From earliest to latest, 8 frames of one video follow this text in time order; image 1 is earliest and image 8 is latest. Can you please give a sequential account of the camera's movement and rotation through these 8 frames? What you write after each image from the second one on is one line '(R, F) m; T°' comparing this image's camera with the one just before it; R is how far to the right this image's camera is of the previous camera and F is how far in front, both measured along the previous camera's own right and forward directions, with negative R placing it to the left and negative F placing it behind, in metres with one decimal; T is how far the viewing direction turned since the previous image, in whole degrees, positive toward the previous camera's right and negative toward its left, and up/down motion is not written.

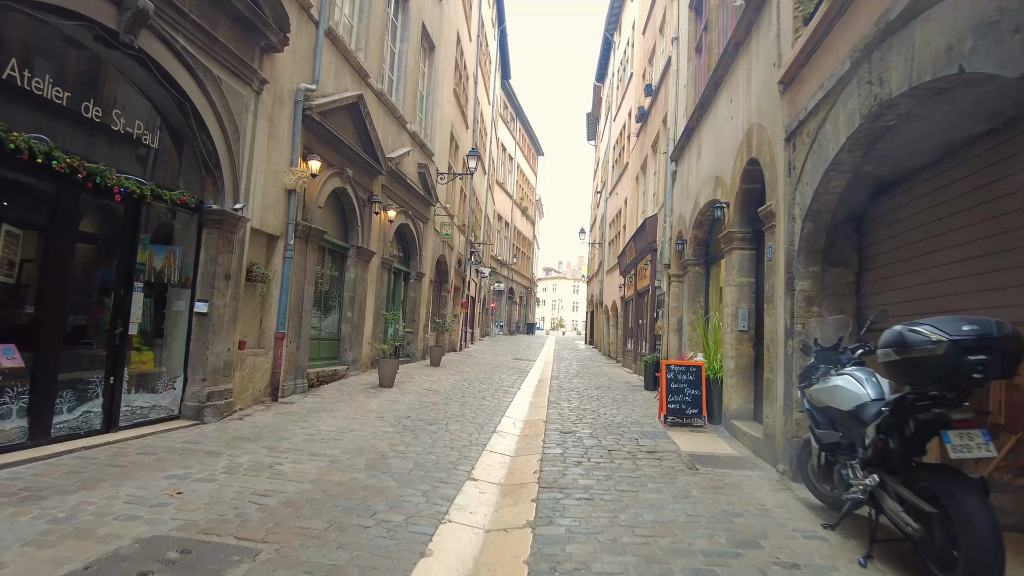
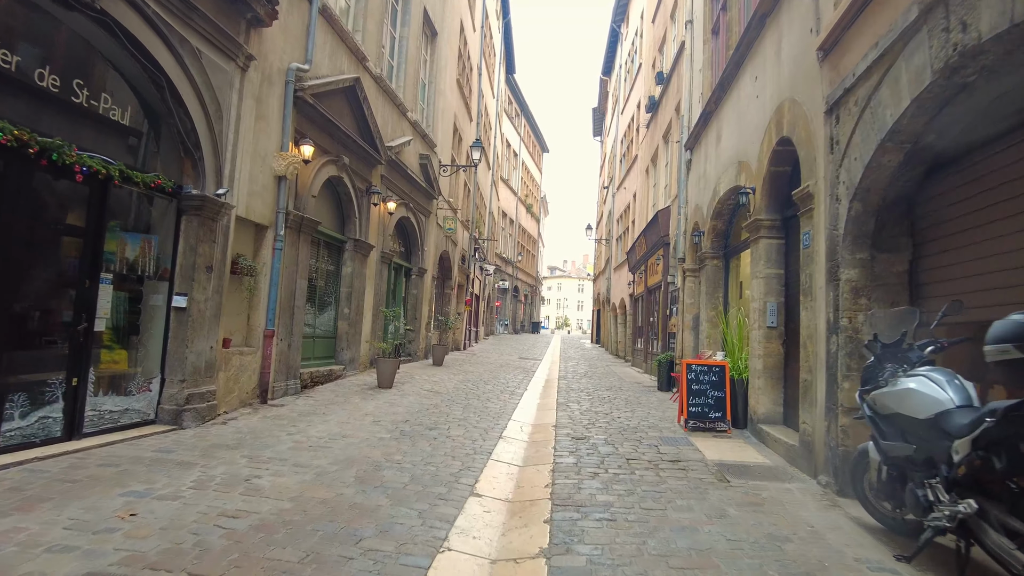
(0.0, +0.6) m; 0°
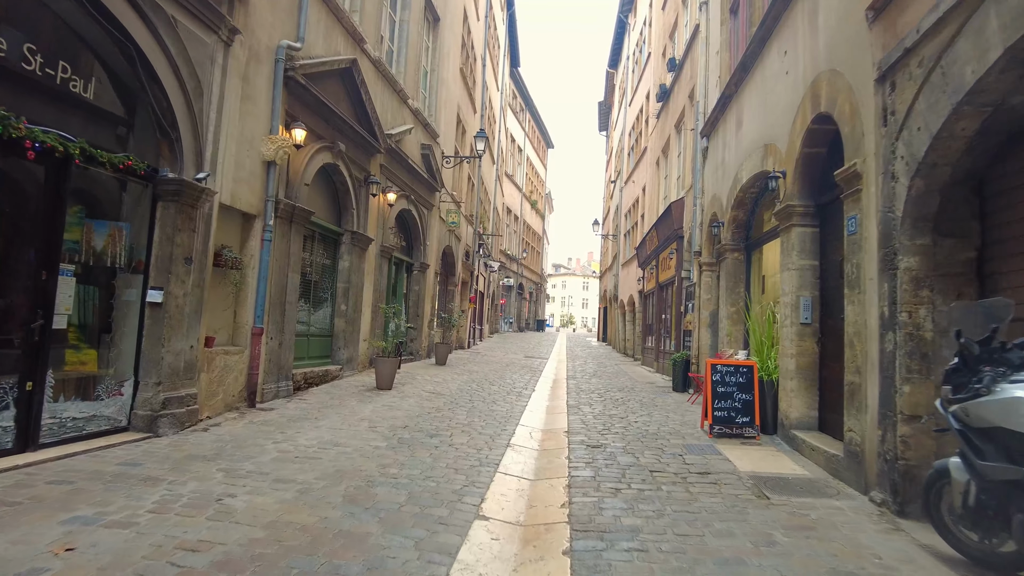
(0.0, +0.6) m; 0°
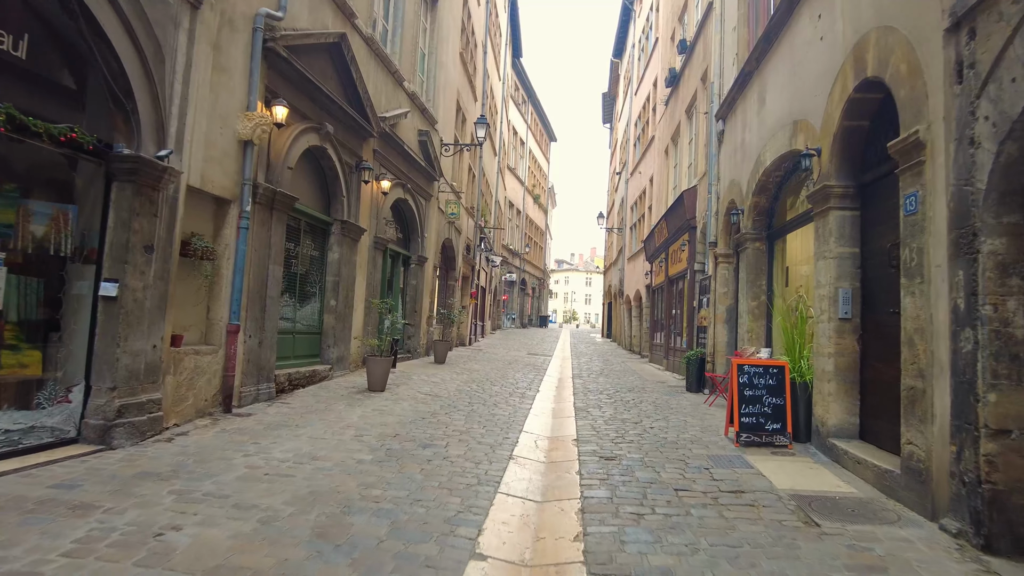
(0.0, +0.7) m; 0°
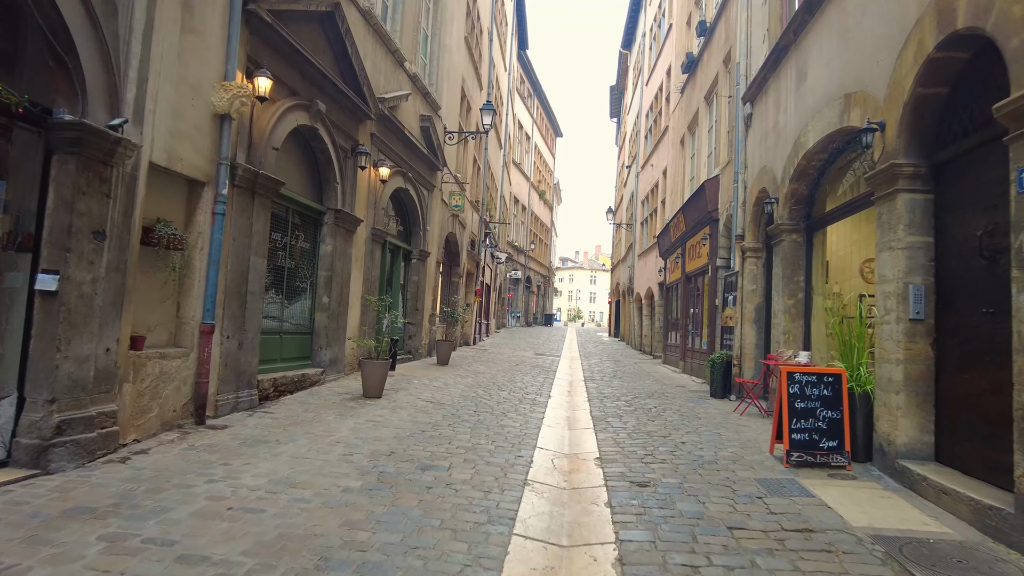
(-0.1, +0.8) m; 0°
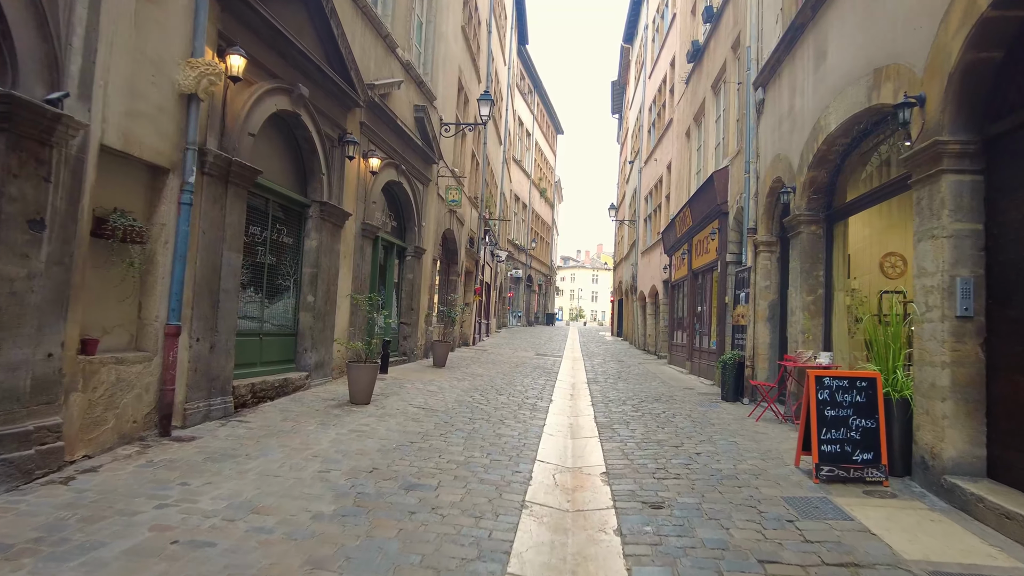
(0.0, +0.5) m; 0°
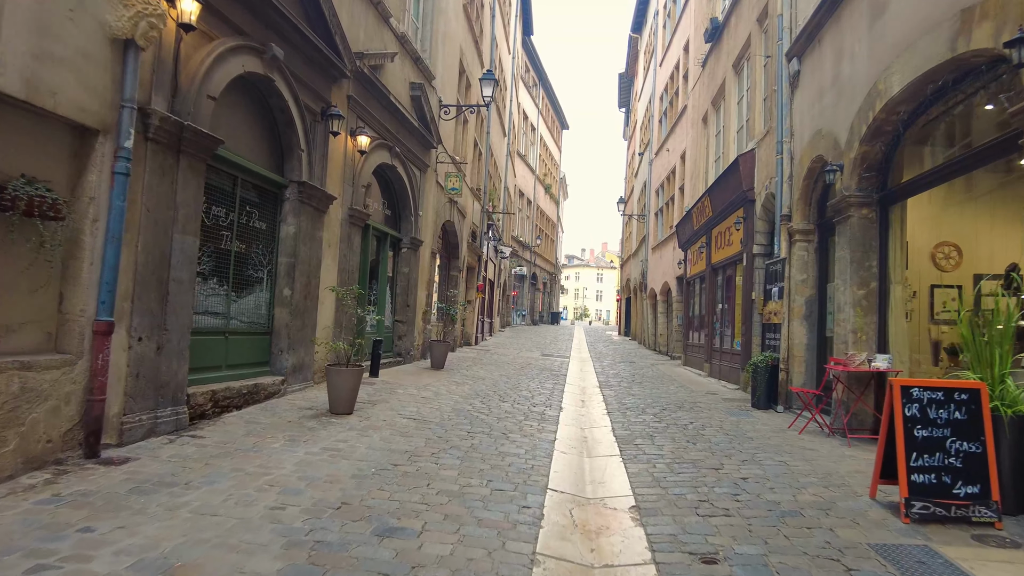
(0.0, +1.0) m; 0°
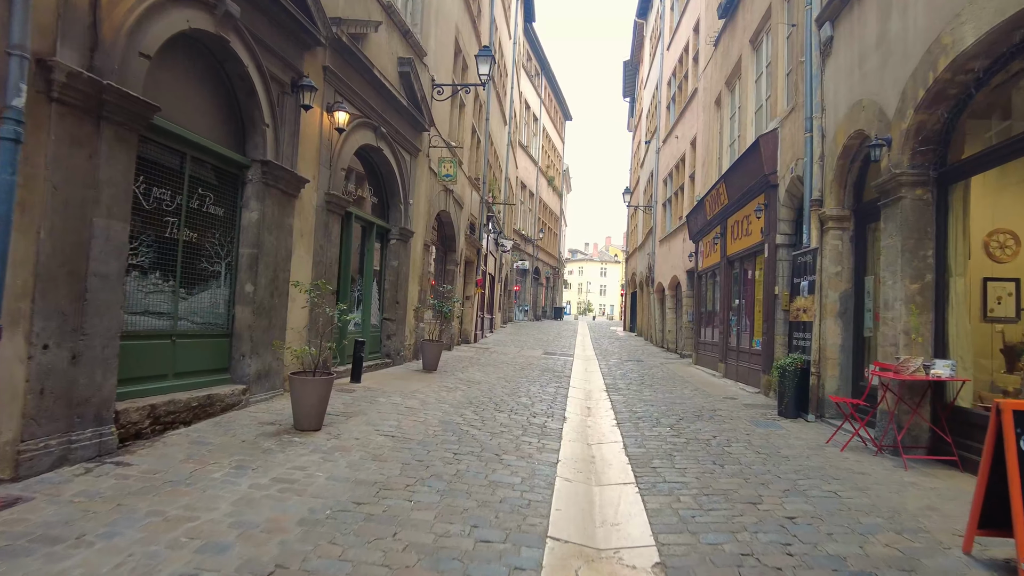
(+0.1, +0.9) m; 0°
